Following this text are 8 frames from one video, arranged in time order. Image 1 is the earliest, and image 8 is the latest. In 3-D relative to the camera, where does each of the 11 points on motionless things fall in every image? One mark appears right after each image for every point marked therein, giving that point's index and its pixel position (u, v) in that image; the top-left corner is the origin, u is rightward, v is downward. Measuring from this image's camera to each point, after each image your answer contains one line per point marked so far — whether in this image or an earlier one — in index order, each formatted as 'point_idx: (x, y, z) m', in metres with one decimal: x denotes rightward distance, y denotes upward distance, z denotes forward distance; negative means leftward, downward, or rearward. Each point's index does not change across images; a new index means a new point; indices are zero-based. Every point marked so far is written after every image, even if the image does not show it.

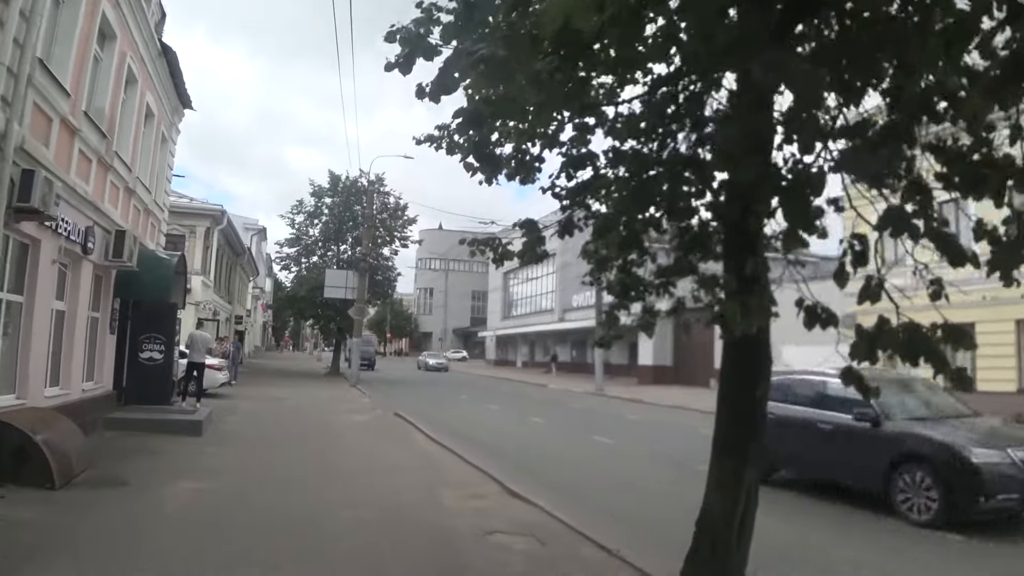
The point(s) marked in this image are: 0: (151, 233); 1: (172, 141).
0: (-7.2, +1.1, +15.6) m
1: (-7.4, +3.2, +17.1) m
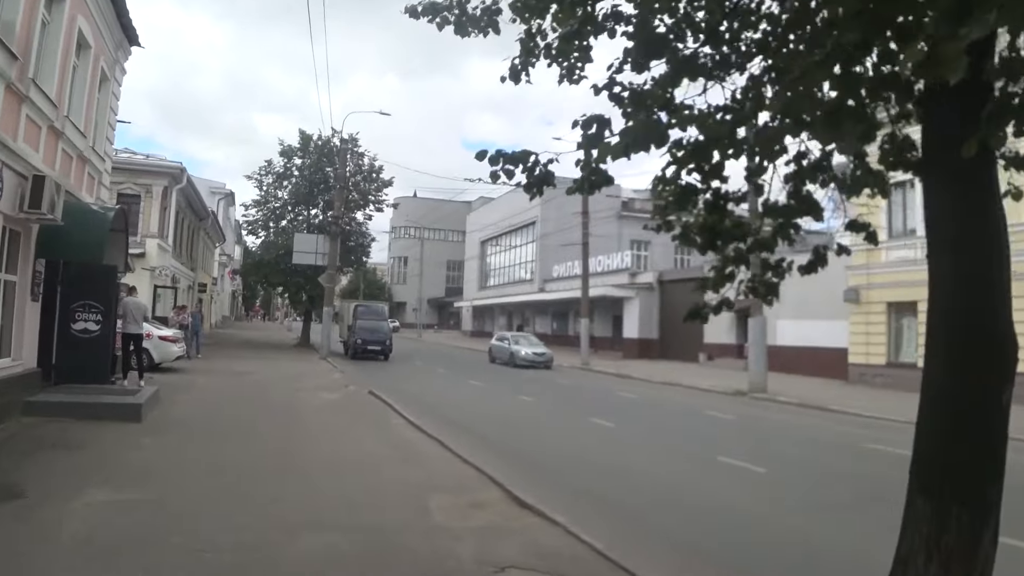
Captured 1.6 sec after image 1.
0: (-7.4, +1.8, +13.6) m
1: (-7.5, +4.0, +14.9) m
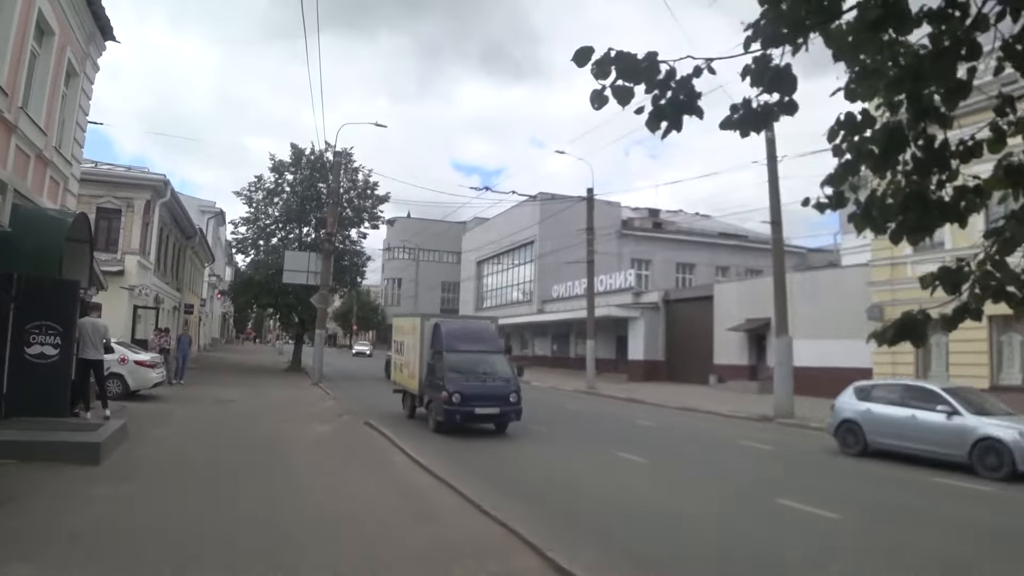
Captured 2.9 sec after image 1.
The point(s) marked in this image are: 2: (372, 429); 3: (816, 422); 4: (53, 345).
0: (-7.1, +1.5, +12.1) m
1: (-7.3, +3.6, +13.5) m
2: (-2.5, -2.5, +13.9) m
3: (+7.4, -3.3, +19.0) m
4: (-6.2, -0.8, +10.4) m
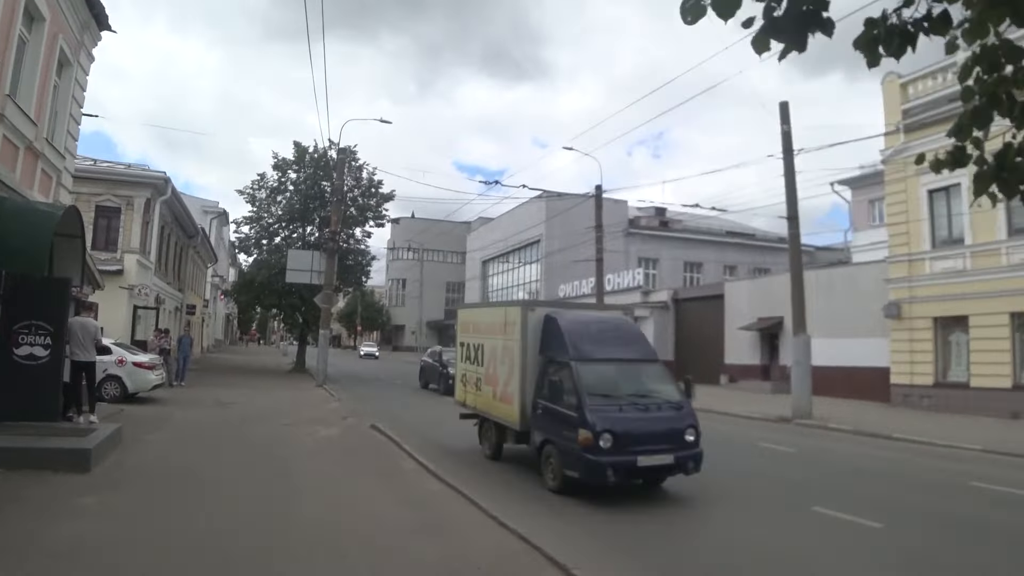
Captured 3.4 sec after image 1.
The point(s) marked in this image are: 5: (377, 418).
0: (-7.0, +1.5, +11.6) m
1: (-7.2, +3.7, +13.0) m
2: (-2.3, -2.5, +13.3) m
3: (+7.7, -3.2, +18.4) m
4: (-6.0, -0.7, +9.9) m
5: (-2.8, -2.7, +16.4) m
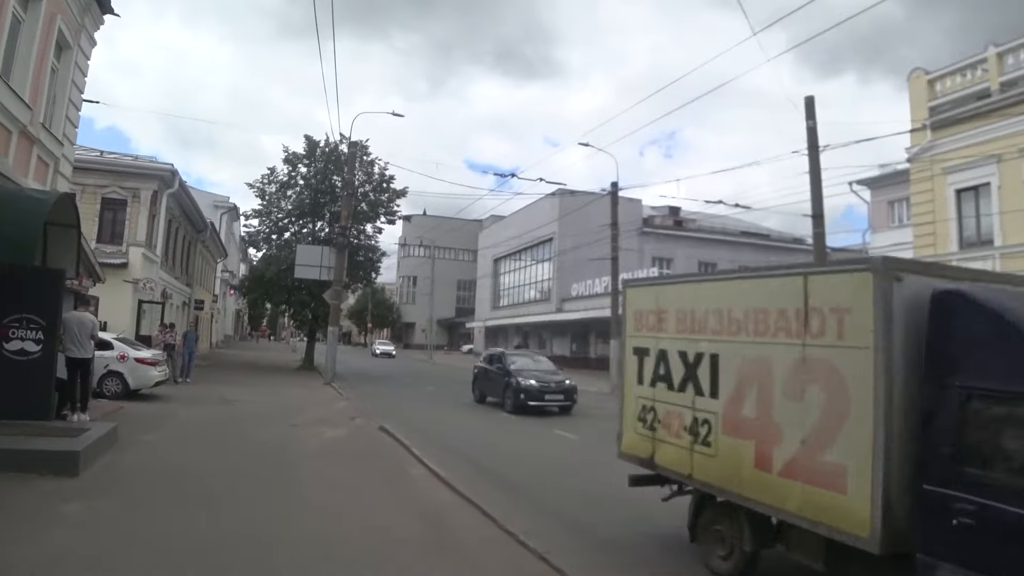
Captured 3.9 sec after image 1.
0: (-6.7, +1.7, +11.1) m
1: (-6.9, +3.8, +12.5) m
2: (-2.1, -2.4, +12.8) m
3: (+8.0, -3.2, +17.7) m
4: (-5.8, -0.6, +9.4) m
5: (-2.6, -2.7, +15.8) m
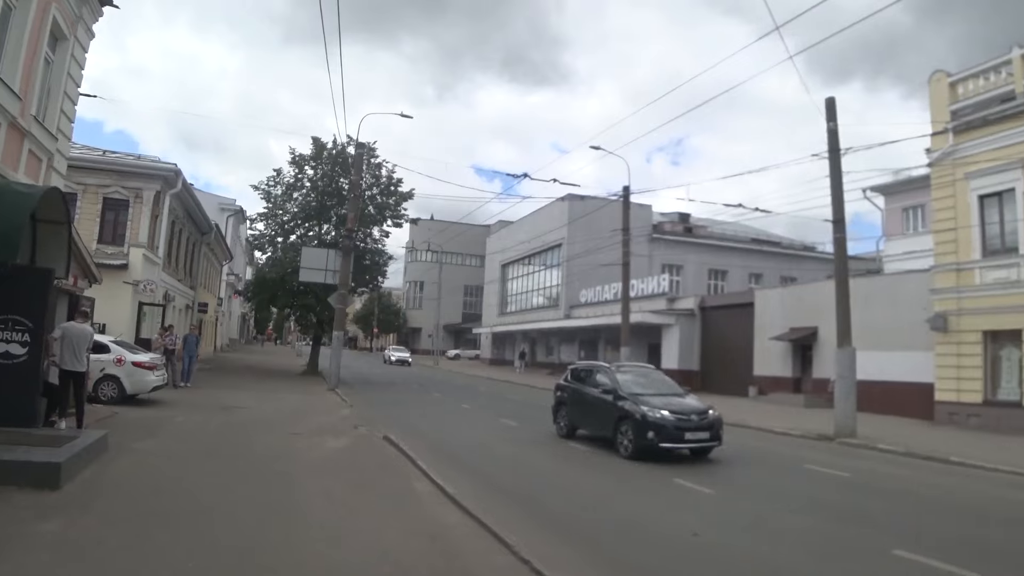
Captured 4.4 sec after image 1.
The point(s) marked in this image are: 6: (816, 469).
0: (-6.5, +1.7, +10.6) m
1: (-6.7, +3.8, +12.1) m
2: (-1.9, -2.5, +12.2) m
3: (+8.2, -3.4, +17.1) m
4: (-5.6, -0.6, +8.9) m
5: (-2.4, -2.7, +15.3) m
6: (+5.5, -3.3, +14.2) m
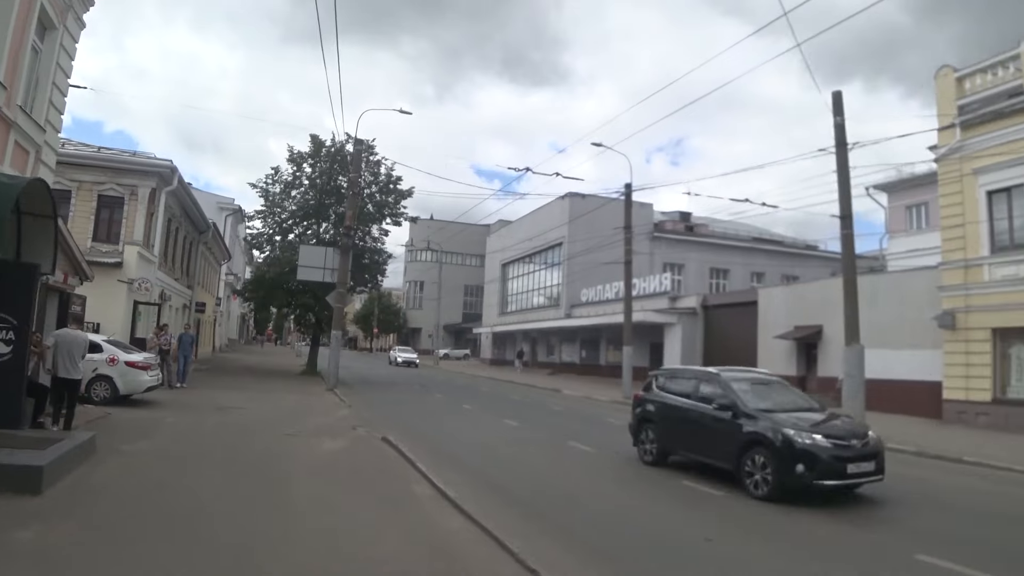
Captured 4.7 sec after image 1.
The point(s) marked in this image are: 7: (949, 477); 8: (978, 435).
0: (-6.5, +1.7, +10.3) m
1: (-6.6, +3.8, +11.7) m
2: (-1.9, -2.4, +11.9) m
3: (+8.2, -3.3, +16.8) m
4: (-5.6, -0.6, +8.5) m
5: (-2.4, -2.7, +14.9) m
6: (+5.5, -3.2, +13.8) m
7: (+7.7, -3.3, +13.7) m
8: (+11.0, -3.5, +18.4) m
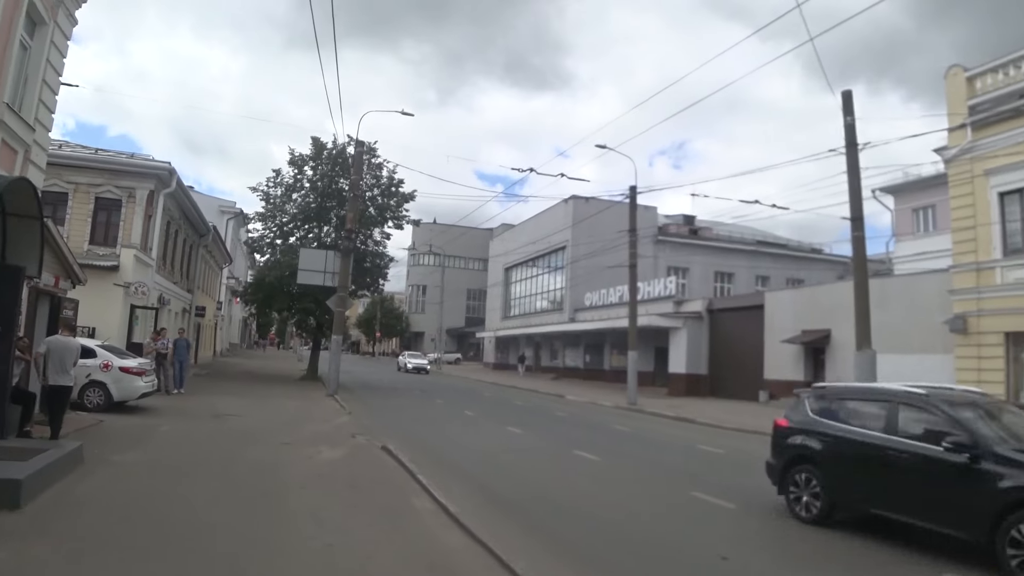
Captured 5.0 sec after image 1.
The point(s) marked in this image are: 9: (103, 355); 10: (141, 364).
0: (-6.5, +1.7, +9.9) m
1: (-6.6, +3.7, +11.4) m
2: (-1.8, -2.5, +11.5) m
3: (+8.3, -3.4, +16.3) m
4: (-5.6, -0.6, +8.2) m
5: (-2.3, -2.8, +14.6) m
6: (+5.6, -3.3, +13.4) m
7: (+7.8, -3.4, +13.3) m
8: (+11.1, -3.6, +18.0) m
9: (-7.4, -1.2, +14.1) m
10: (-6.9, -1.4, +14.4) m
